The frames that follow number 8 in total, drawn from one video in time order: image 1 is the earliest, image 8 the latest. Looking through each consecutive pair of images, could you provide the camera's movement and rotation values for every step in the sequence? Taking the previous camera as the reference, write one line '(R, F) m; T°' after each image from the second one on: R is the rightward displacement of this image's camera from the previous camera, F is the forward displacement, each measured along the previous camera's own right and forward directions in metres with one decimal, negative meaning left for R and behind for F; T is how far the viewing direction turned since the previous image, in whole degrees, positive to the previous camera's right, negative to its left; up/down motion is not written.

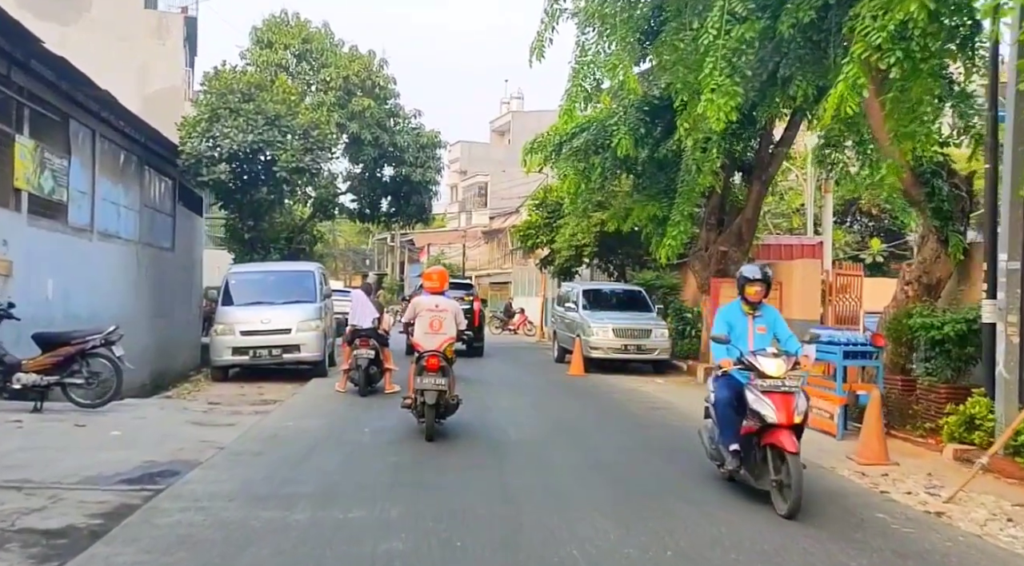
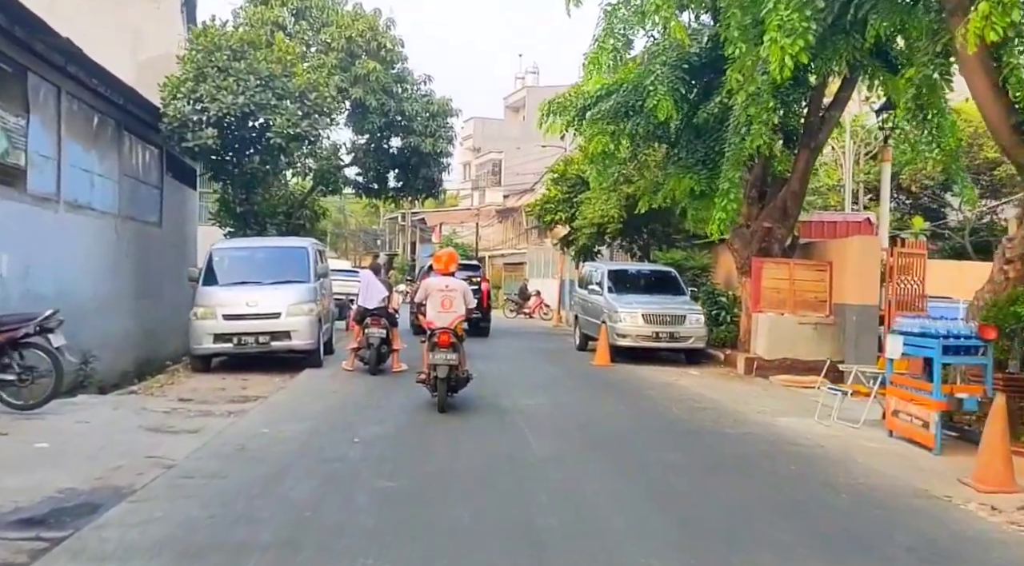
(-0.1, +1.8) m; -1°
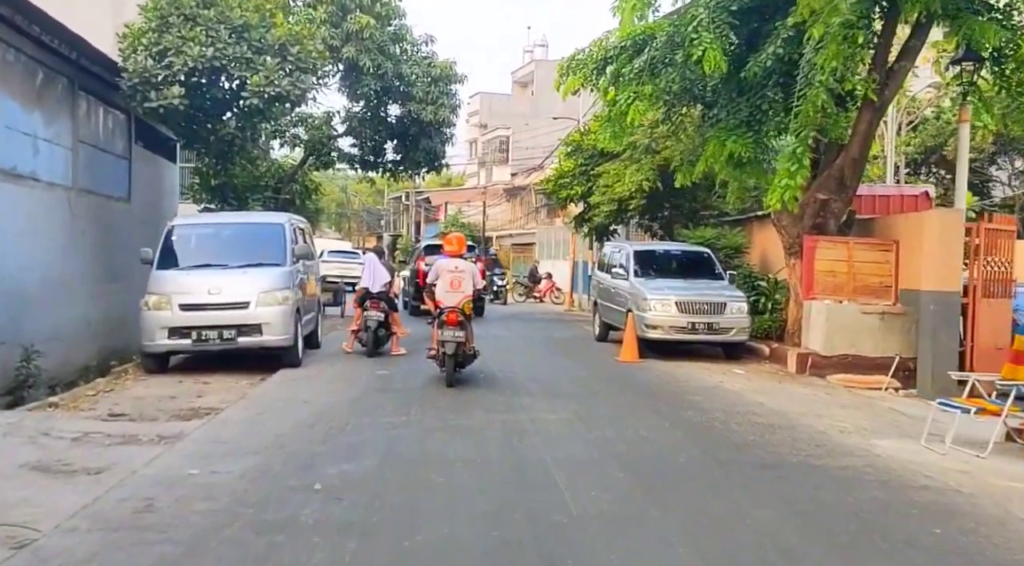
(-0.1, +2.3) m; 0°
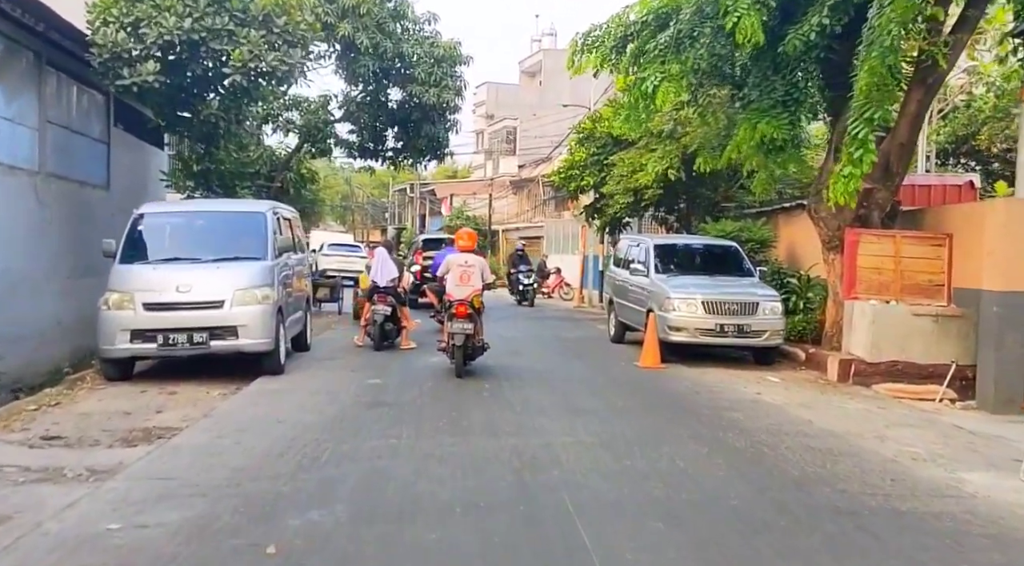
(0.0, +1.4) m; 0°
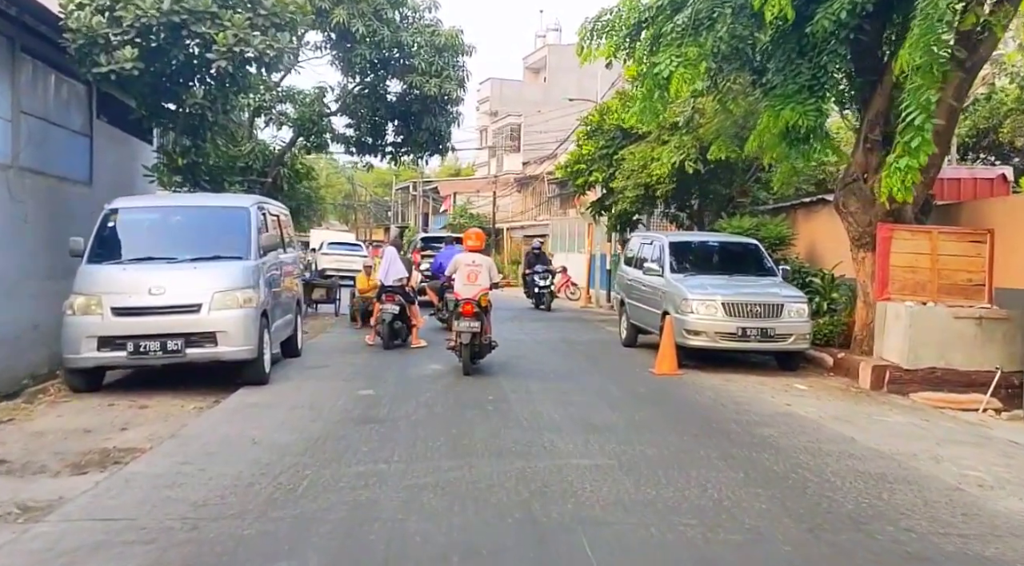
(0.0, +0.9) m; 0°
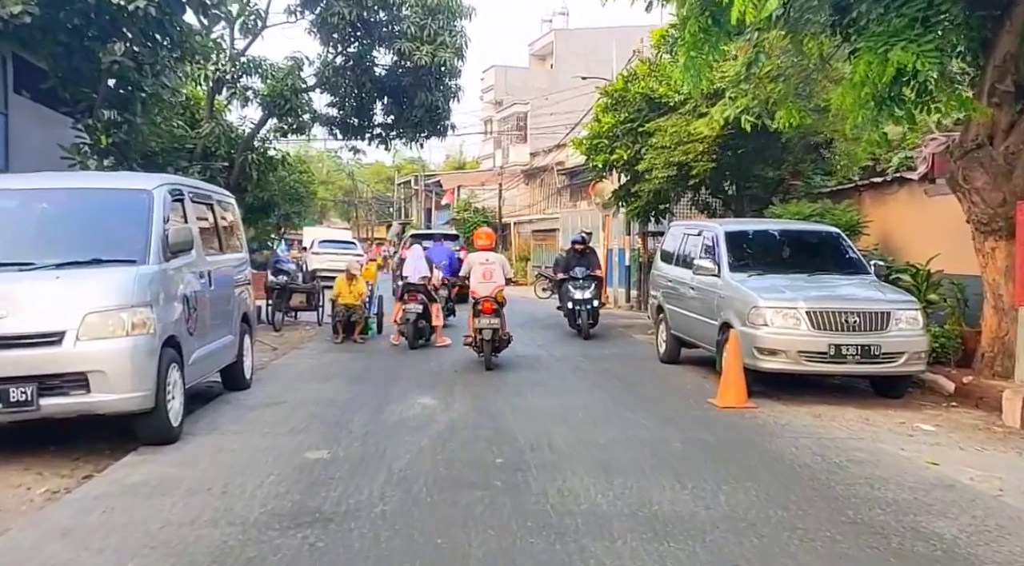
(-0.1, +3.0) m; 0°
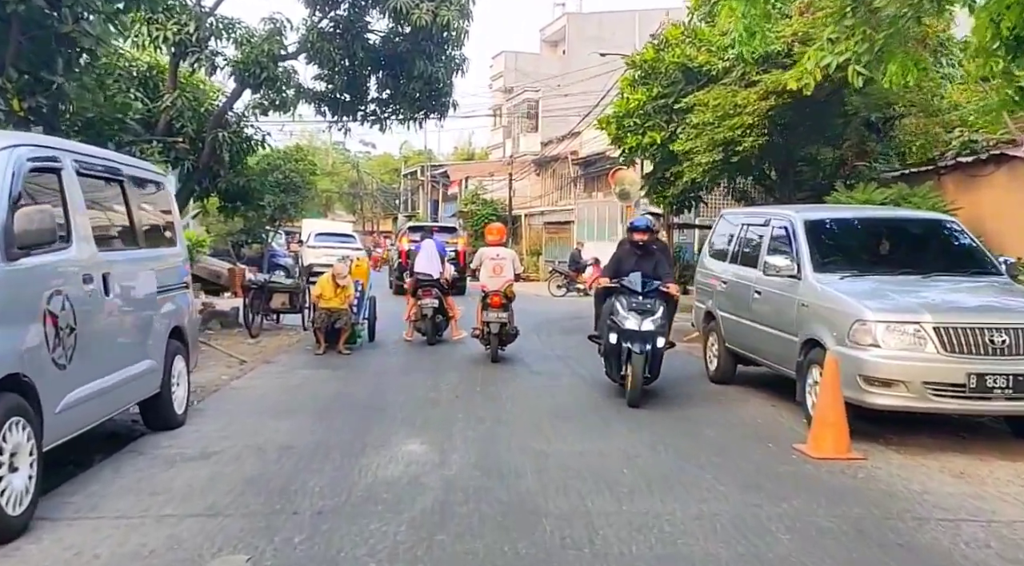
(-0.1, +2.4) m; -1°
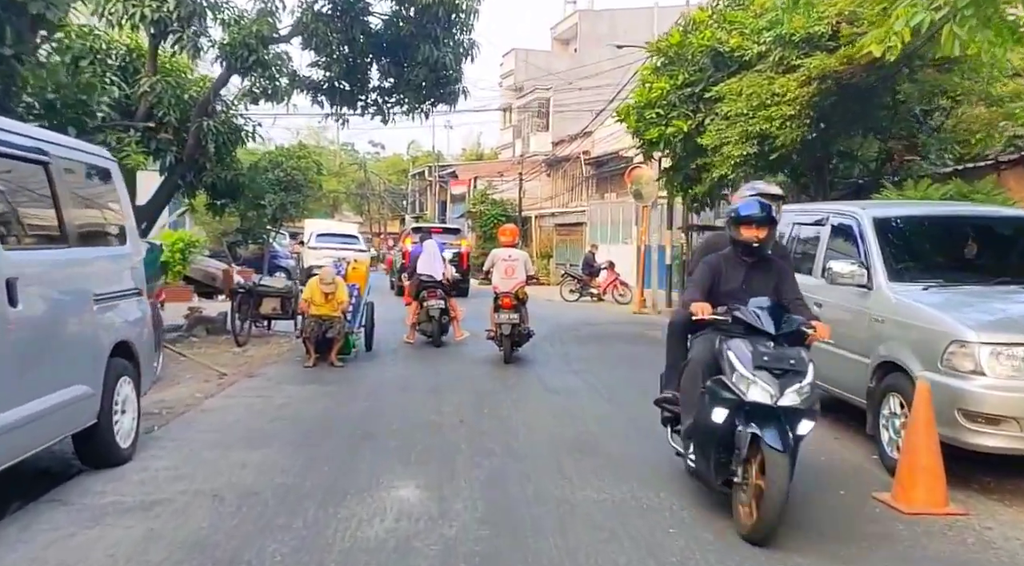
(0.0, +1.3) m; 0°
